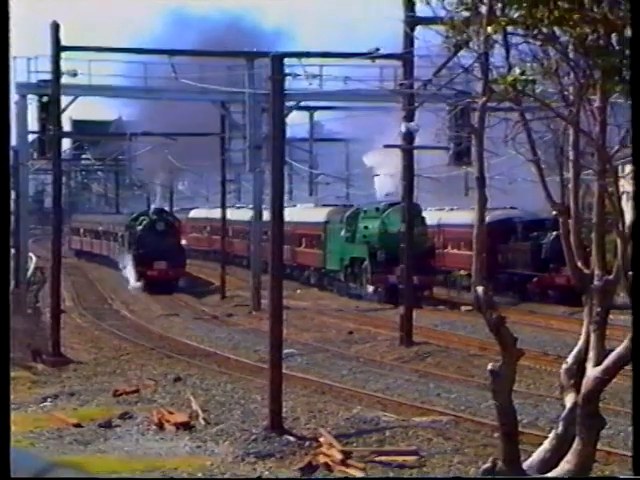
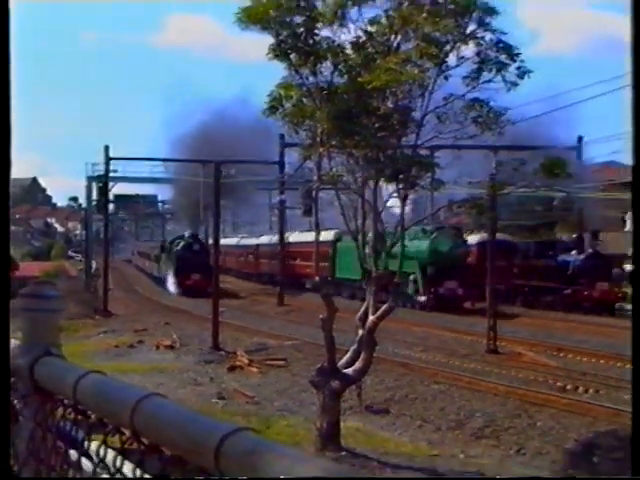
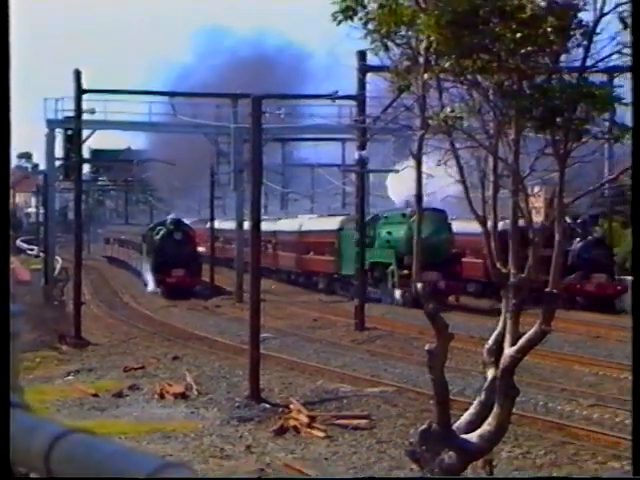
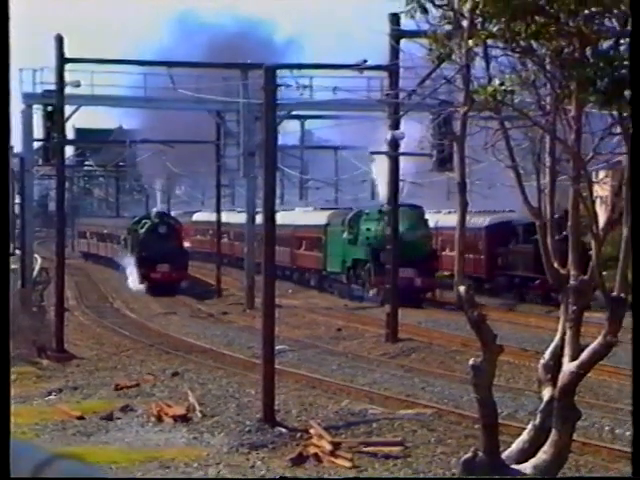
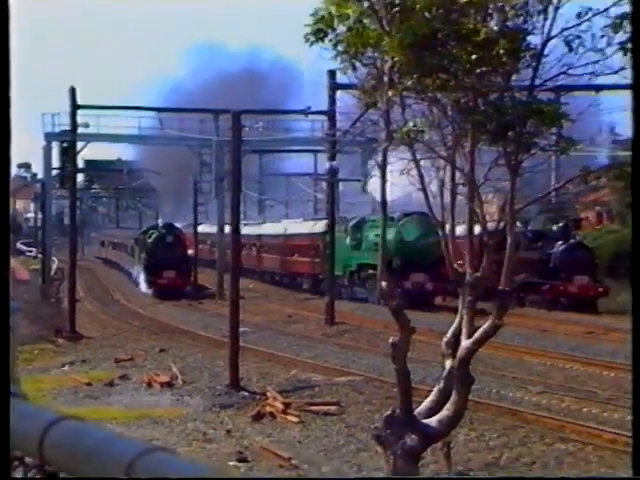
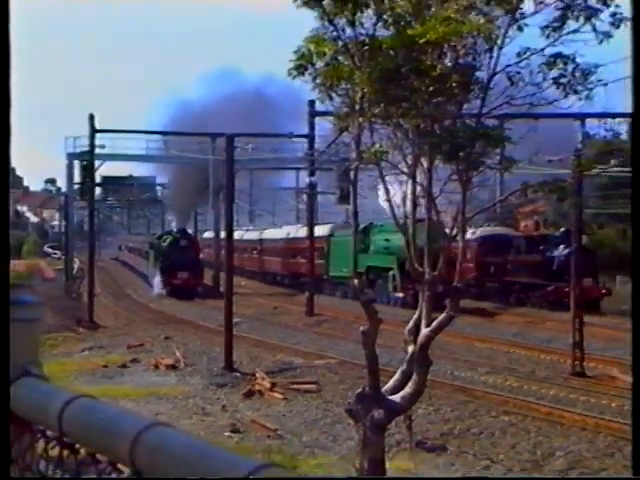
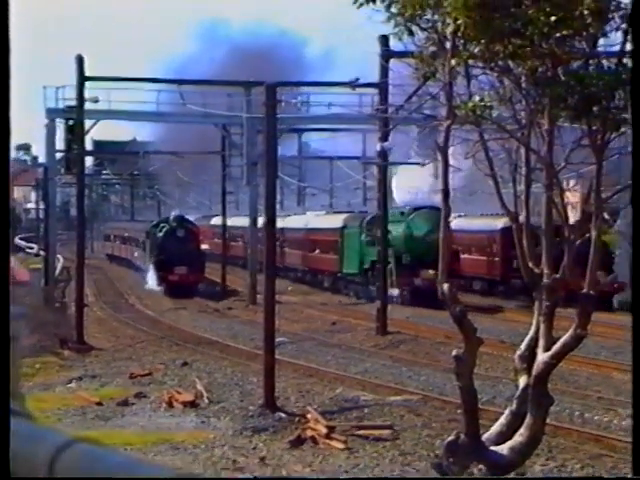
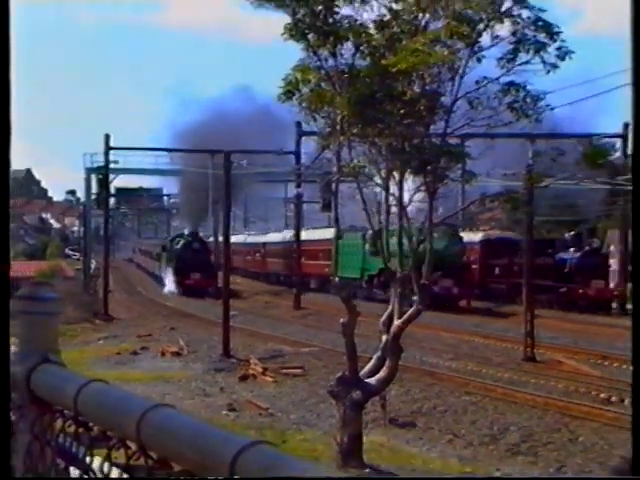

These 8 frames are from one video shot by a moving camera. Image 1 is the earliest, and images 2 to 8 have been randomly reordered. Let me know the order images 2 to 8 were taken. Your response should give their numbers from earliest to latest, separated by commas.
4, 7, 3, 5, 6, 8, 2
